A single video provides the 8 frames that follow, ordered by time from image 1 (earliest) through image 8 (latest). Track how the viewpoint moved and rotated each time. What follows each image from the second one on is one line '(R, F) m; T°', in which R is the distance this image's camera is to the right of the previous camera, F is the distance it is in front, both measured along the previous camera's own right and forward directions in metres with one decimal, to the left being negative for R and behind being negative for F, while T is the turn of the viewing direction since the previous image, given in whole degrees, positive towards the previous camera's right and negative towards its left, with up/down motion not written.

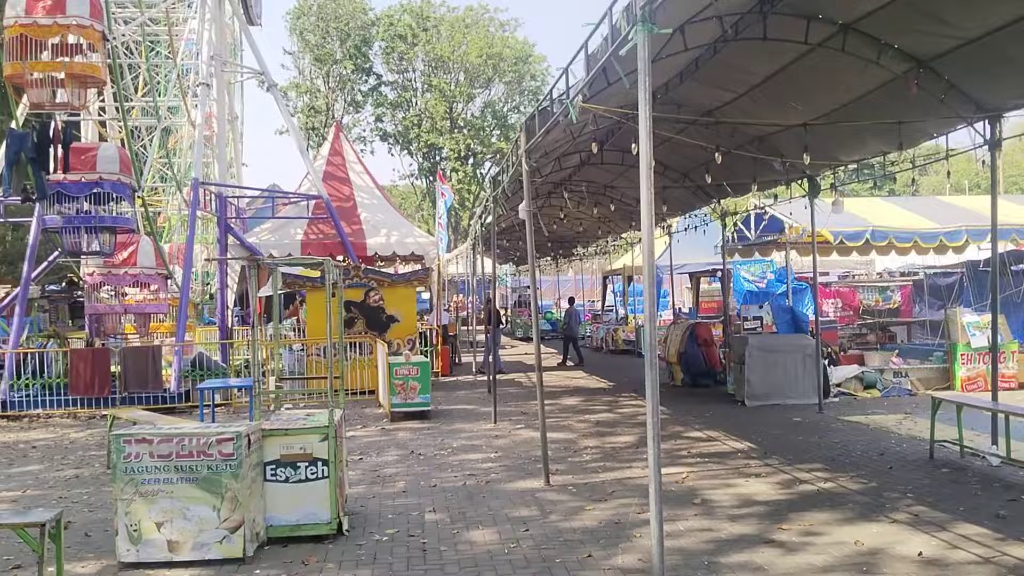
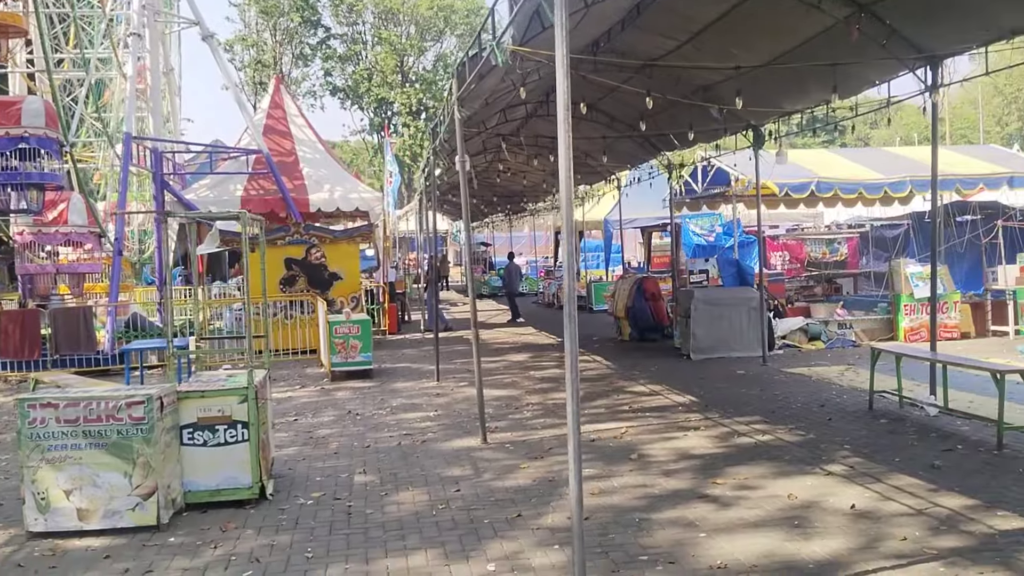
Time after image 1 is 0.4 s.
(+0.2, +0.2) m; +3°
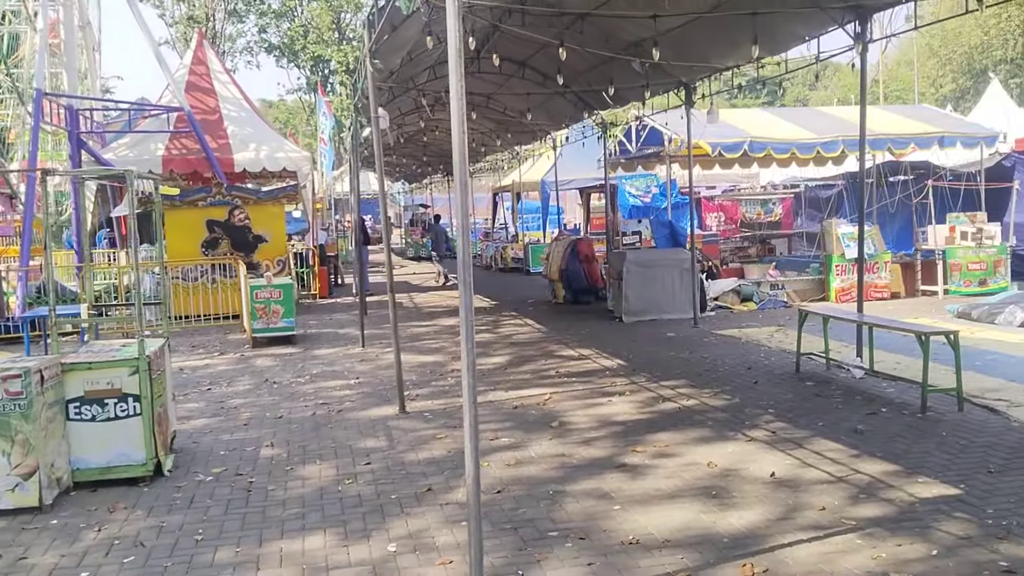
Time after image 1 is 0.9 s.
(+0.2, +0.3) m; +3°
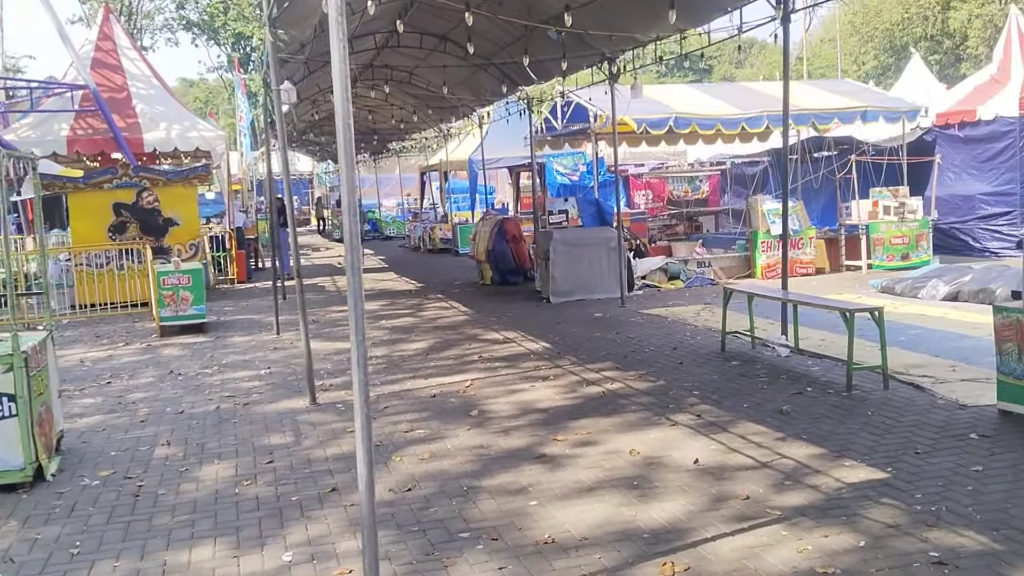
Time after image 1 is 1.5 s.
(+0.1, +0.3) m; +4°
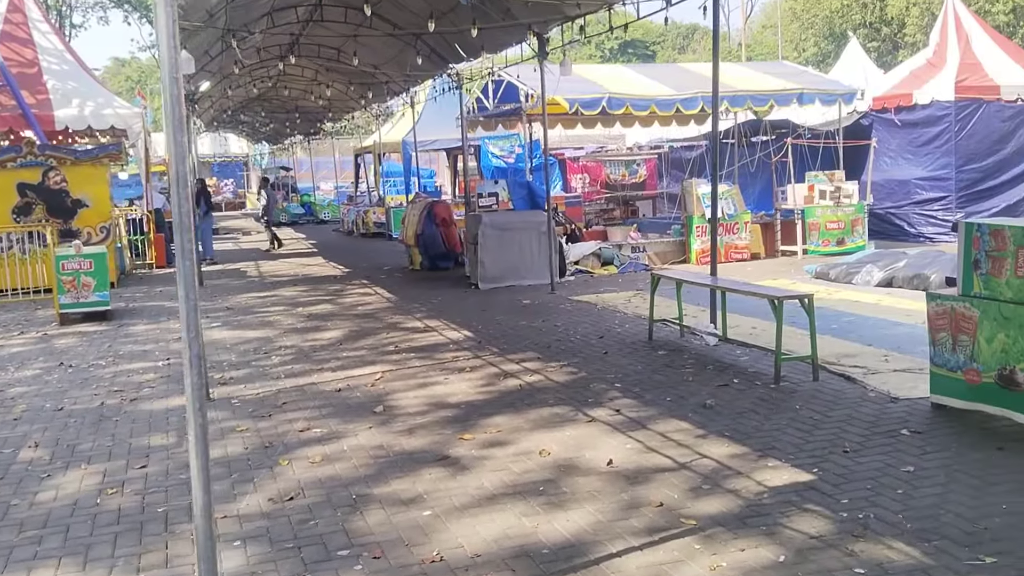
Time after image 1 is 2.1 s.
(+0.2, +0.5) m; +3°
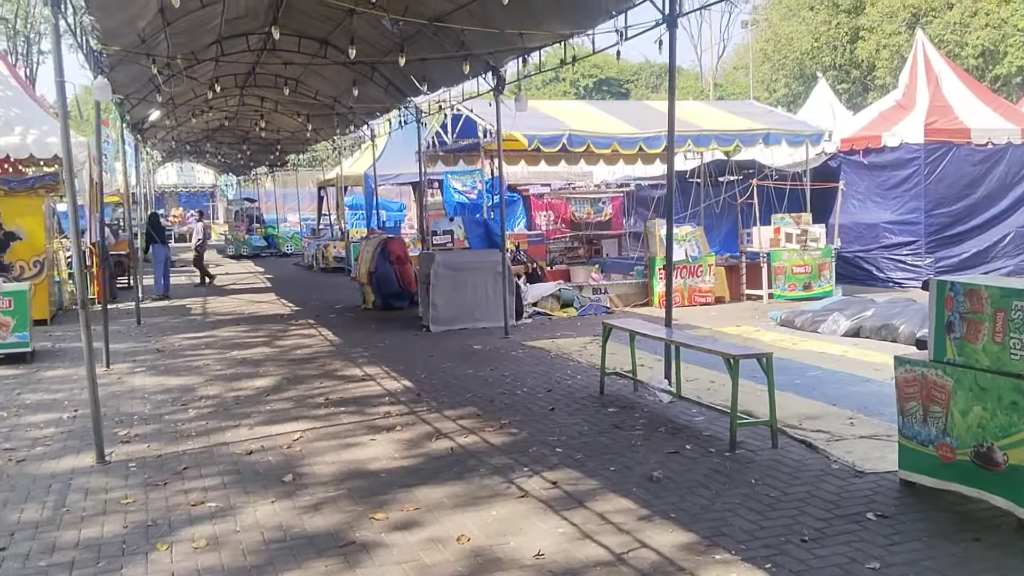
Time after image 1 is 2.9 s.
(+0.3, +0.6) m; +2°
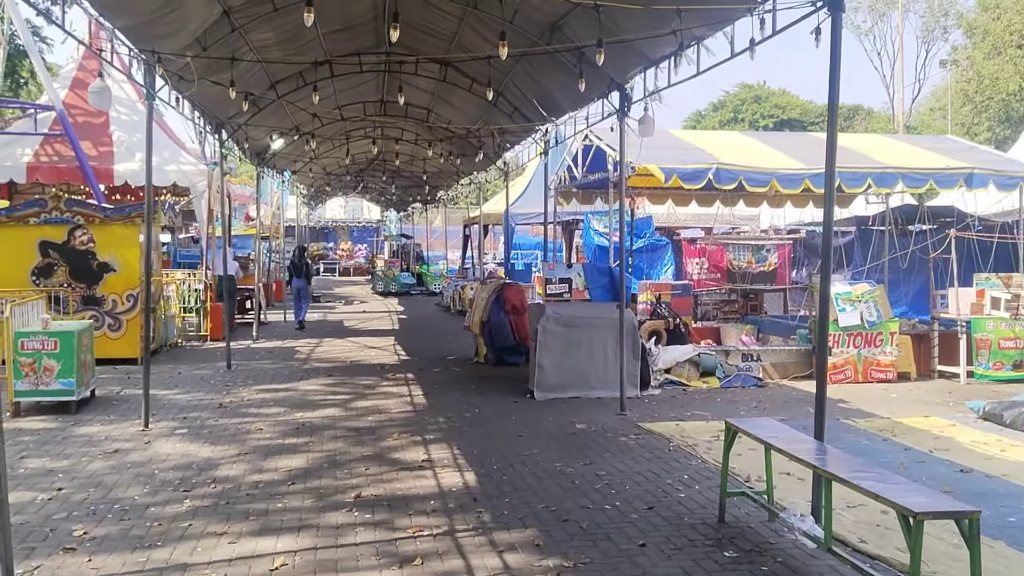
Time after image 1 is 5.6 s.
(+0.4, +1.9) m; -10°
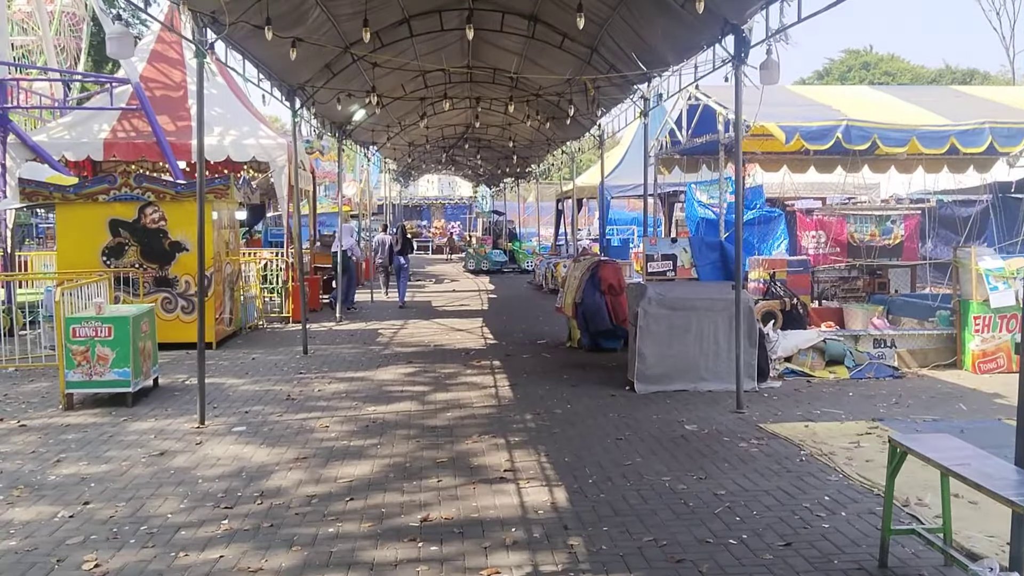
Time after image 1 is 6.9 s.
(0.0, +1.1) m; -6°
